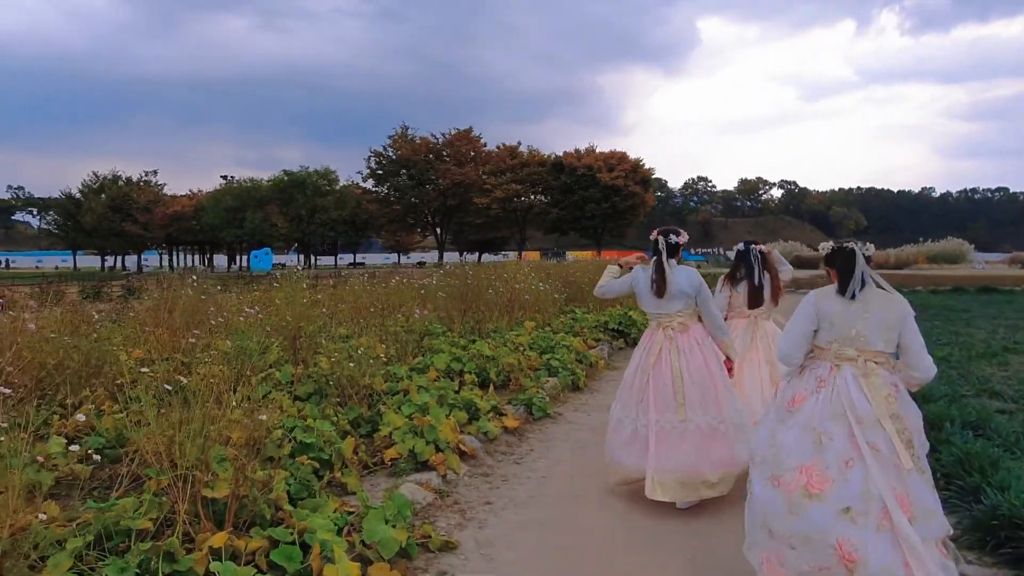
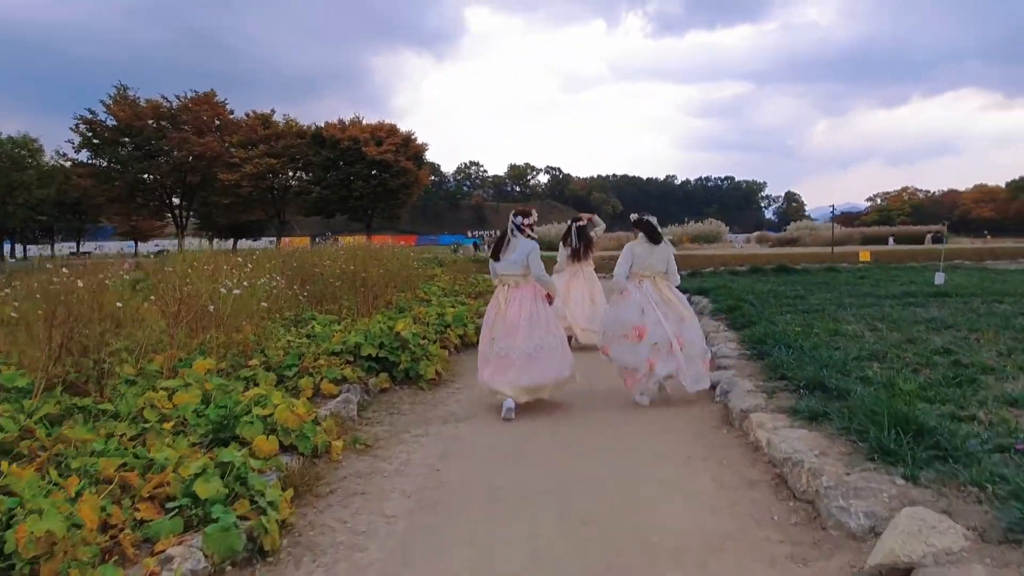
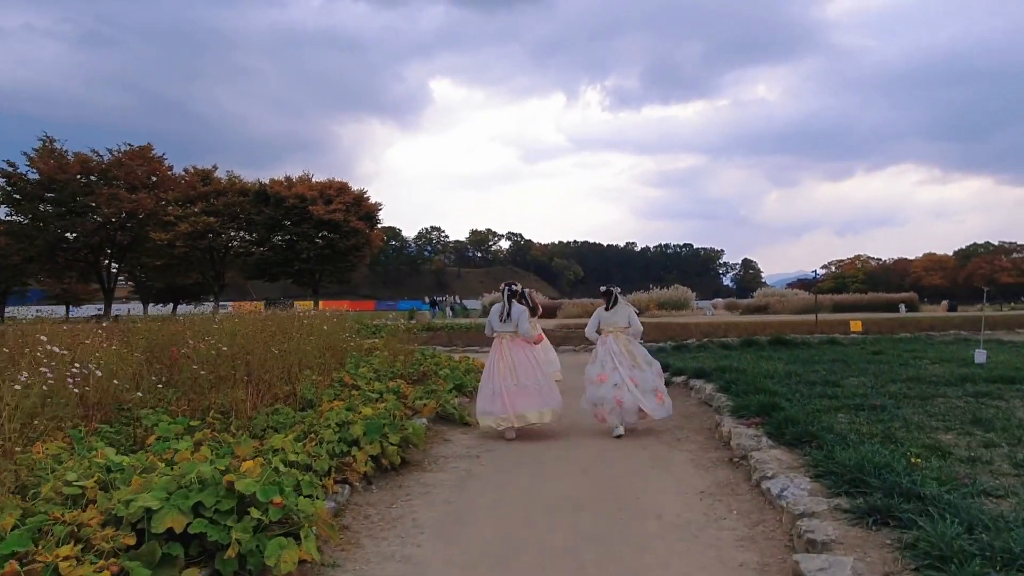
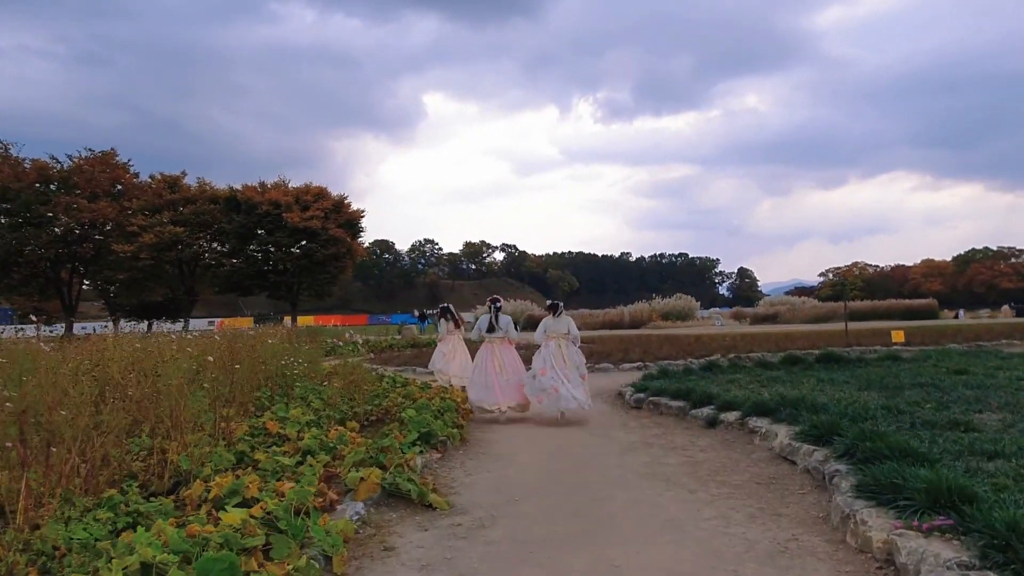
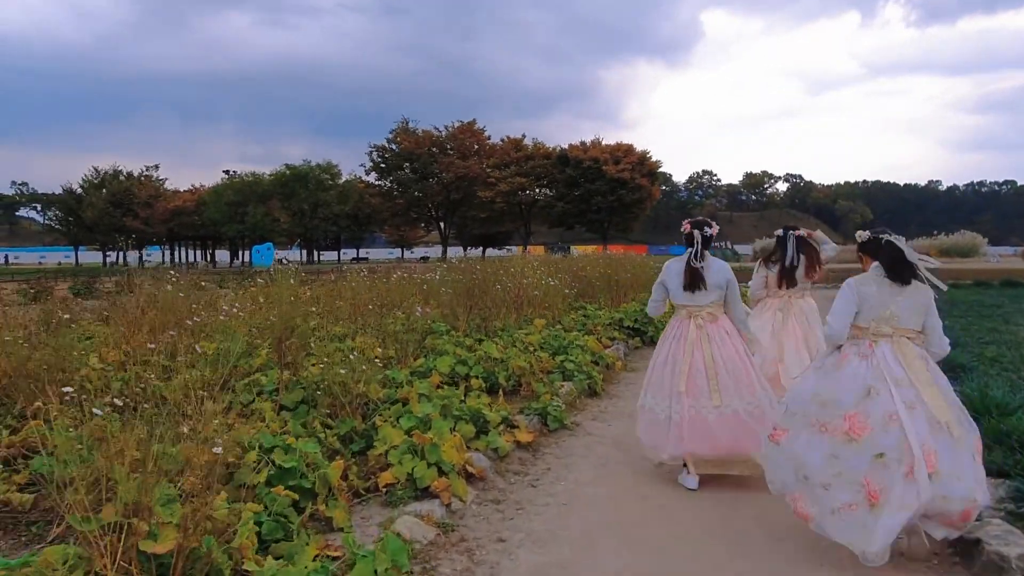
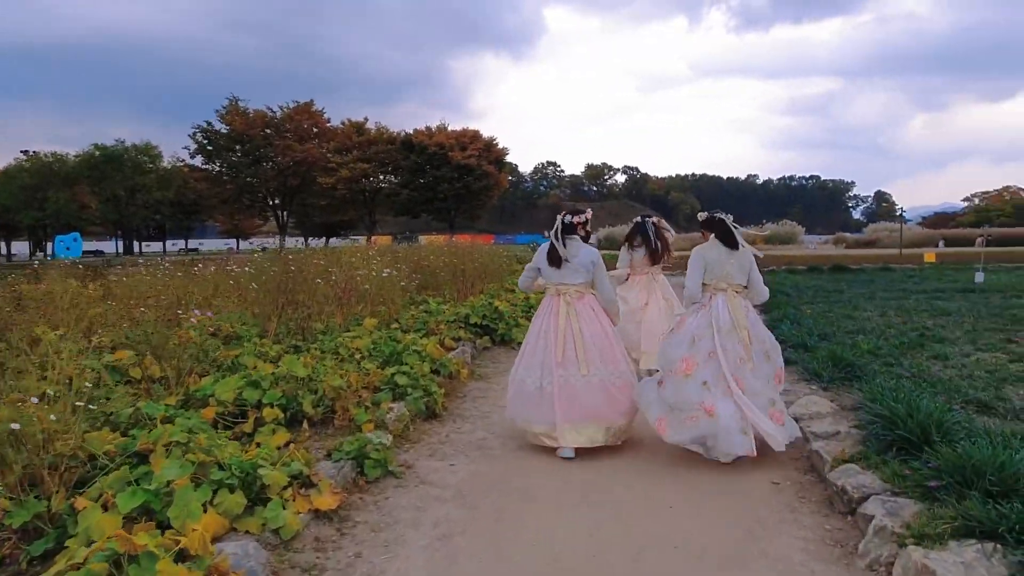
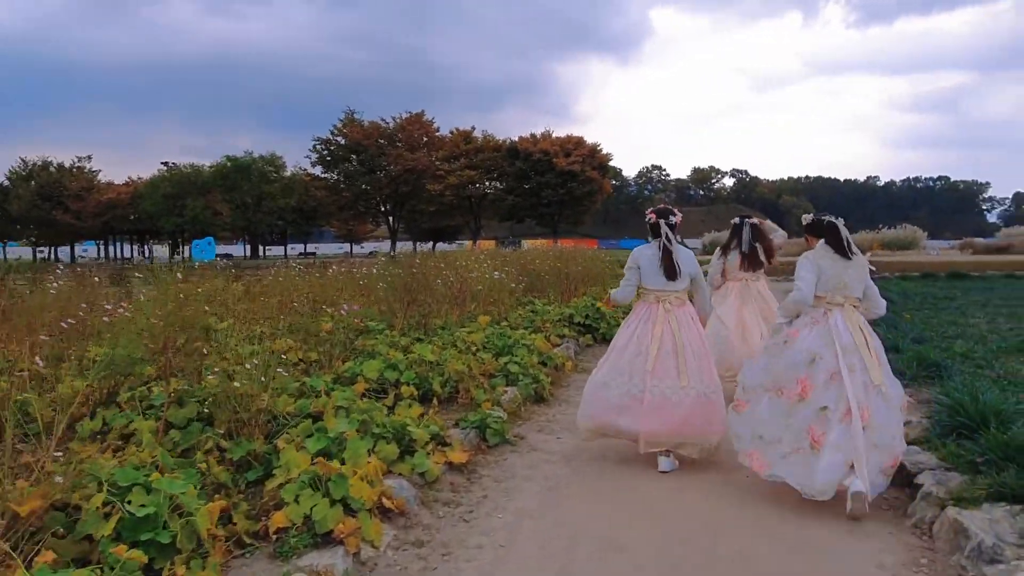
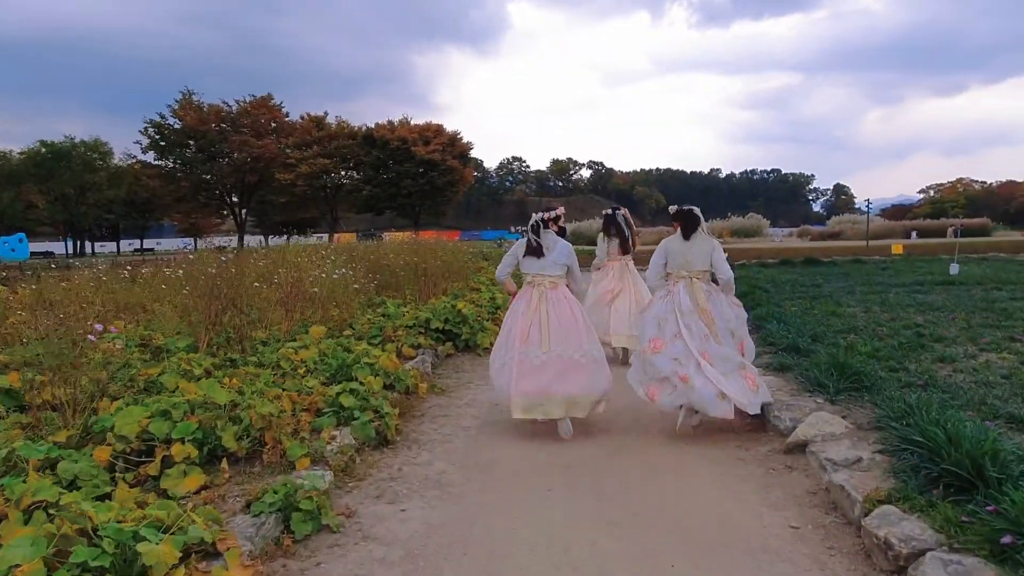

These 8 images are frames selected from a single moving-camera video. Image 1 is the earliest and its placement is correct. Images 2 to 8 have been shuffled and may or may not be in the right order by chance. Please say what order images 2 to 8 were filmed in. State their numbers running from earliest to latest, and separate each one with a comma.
5, 7, 6, 8, 2, 3, 4
